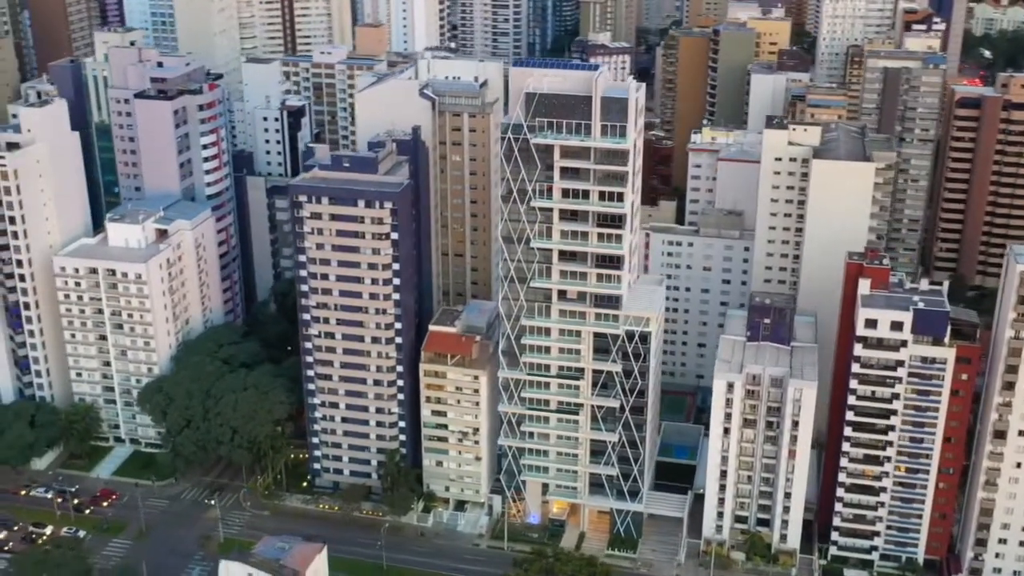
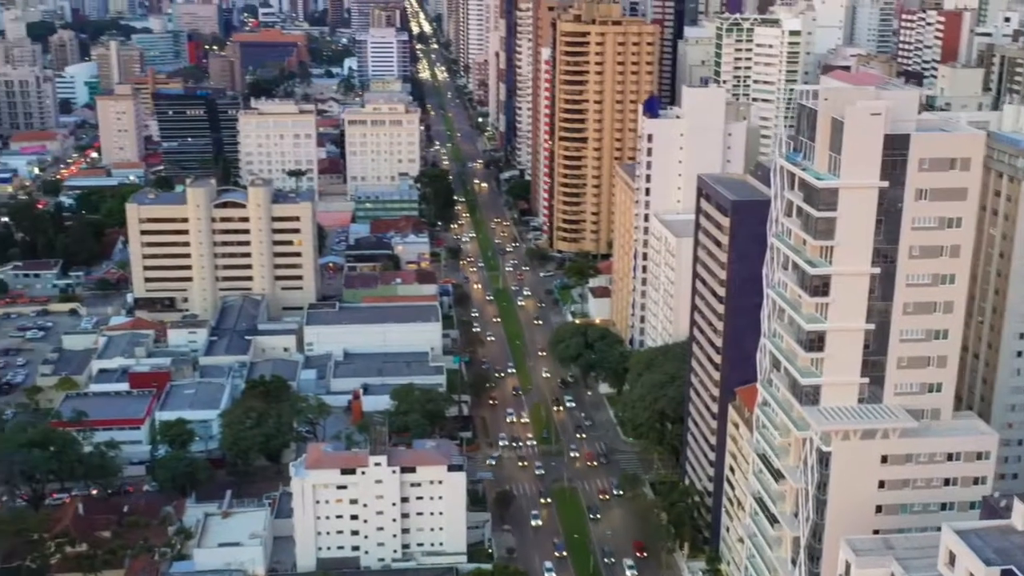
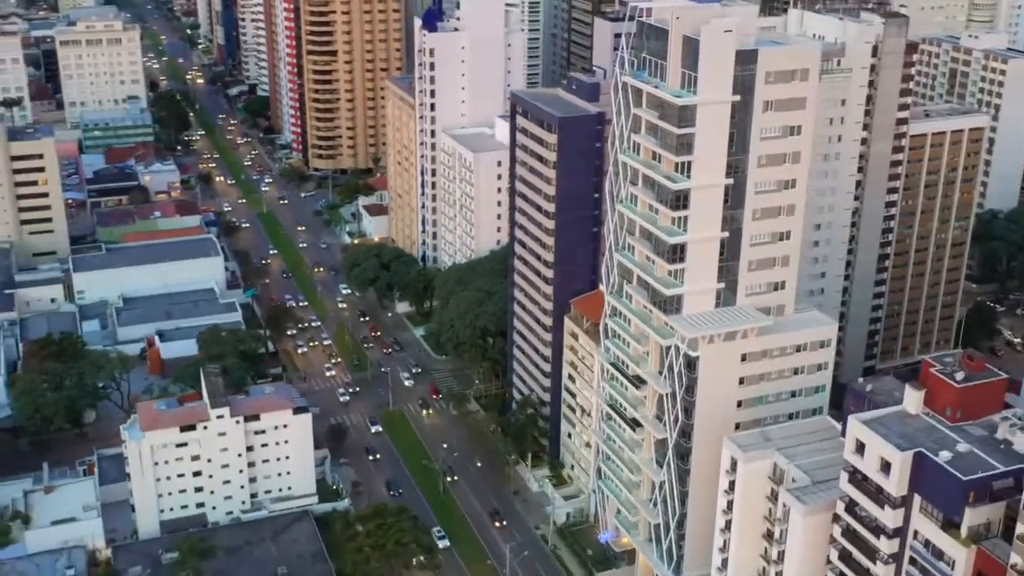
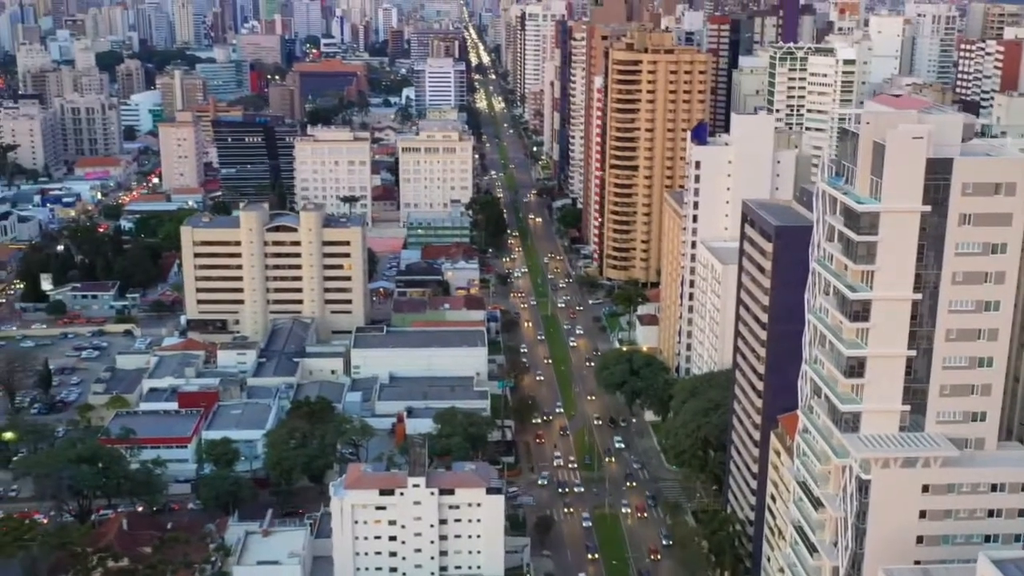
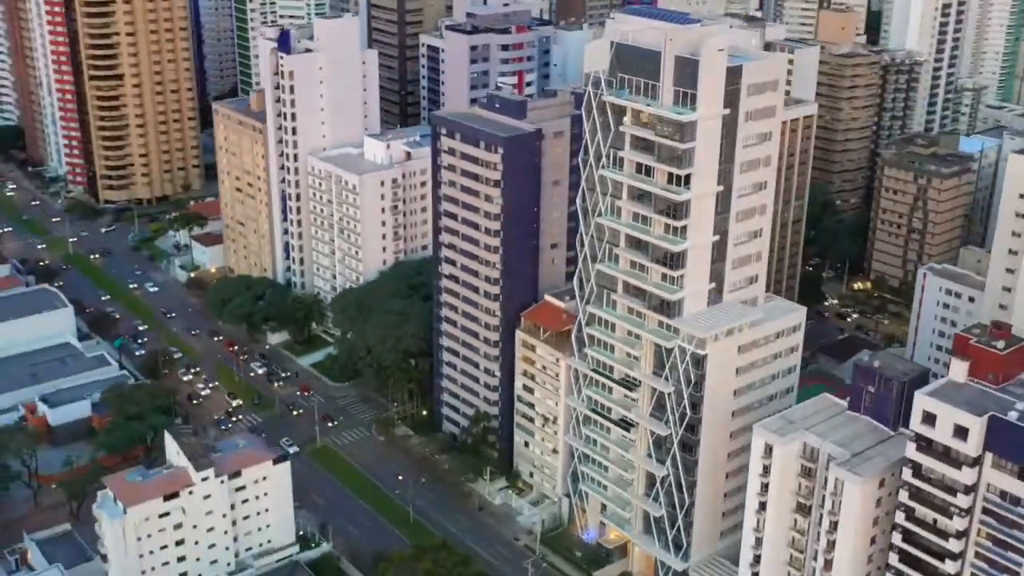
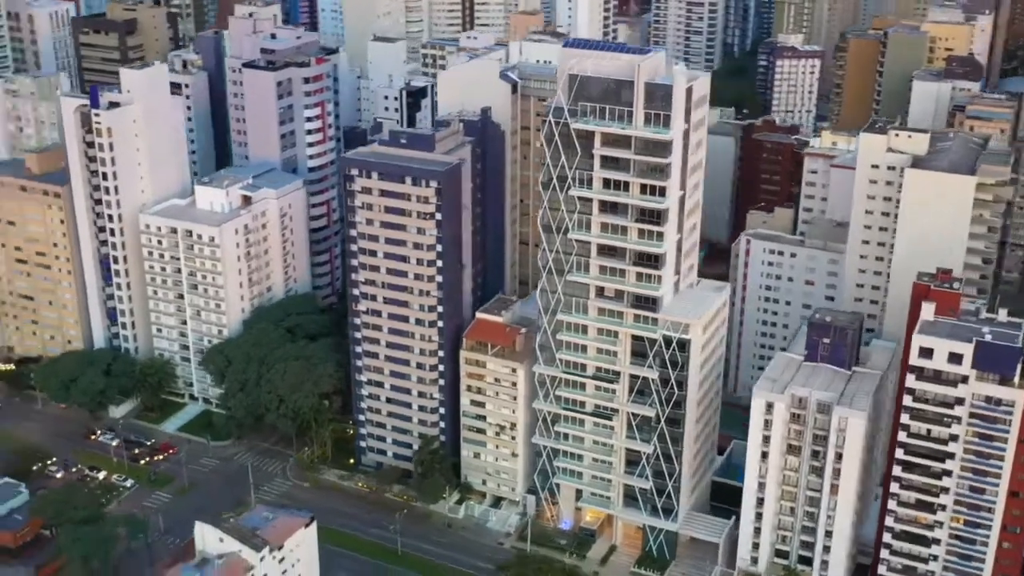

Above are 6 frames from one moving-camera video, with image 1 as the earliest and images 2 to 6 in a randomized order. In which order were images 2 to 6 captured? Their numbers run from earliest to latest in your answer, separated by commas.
6, 5, 3, 2, 4
